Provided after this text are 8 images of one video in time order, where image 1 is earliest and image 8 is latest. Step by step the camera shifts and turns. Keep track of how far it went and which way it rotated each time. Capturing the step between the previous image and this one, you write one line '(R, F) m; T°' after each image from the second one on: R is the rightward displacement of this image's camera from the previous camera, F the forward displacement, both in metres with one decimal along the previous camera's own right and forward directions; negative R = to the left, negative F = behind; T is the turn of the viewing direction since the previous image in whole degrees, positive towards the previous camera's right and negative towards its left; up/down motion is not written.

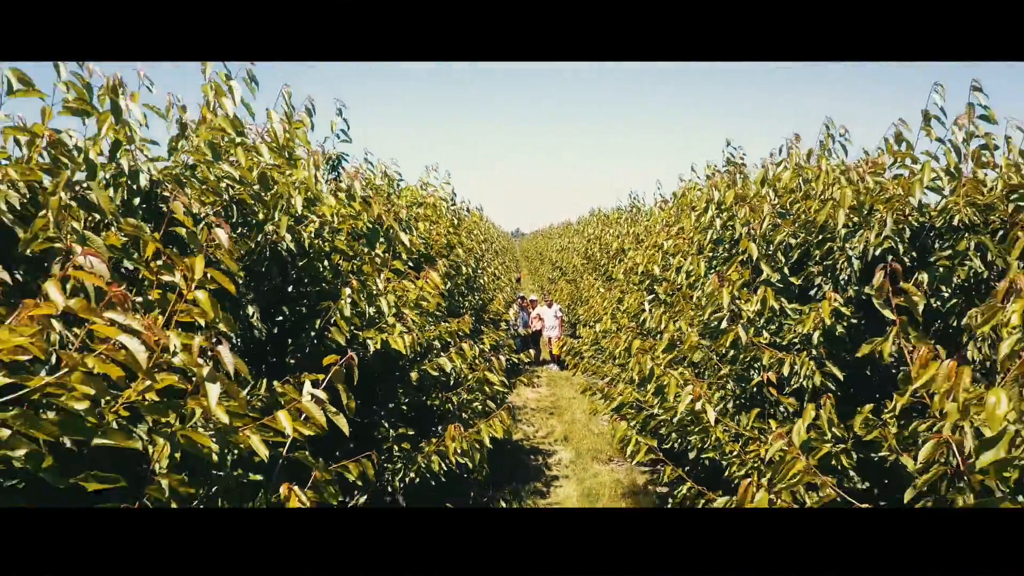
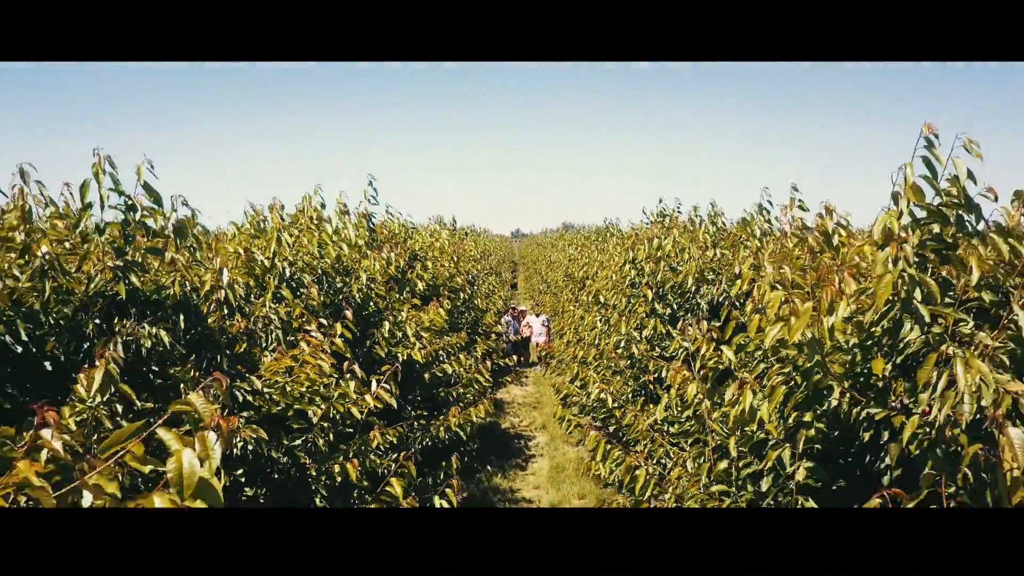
(+0.1, -0.9) m; 0°
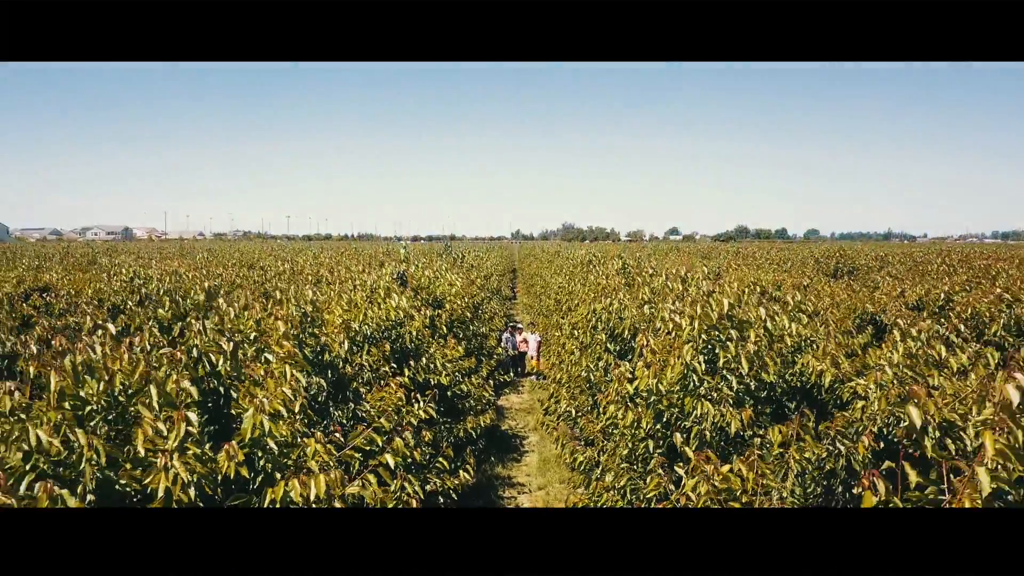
(0.0, -1.2) m; 0°
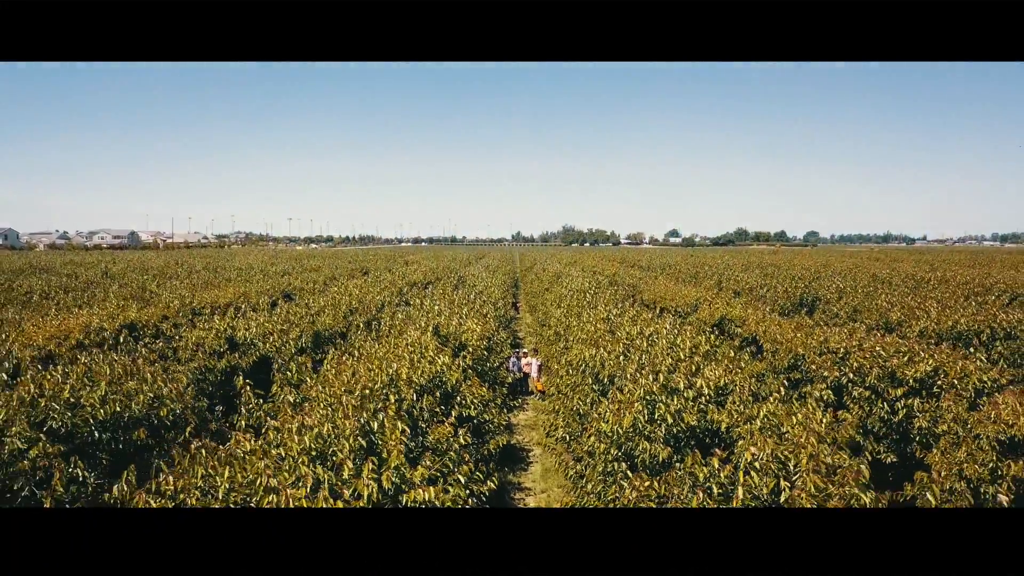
(-0.1, -1.4) m; 0°
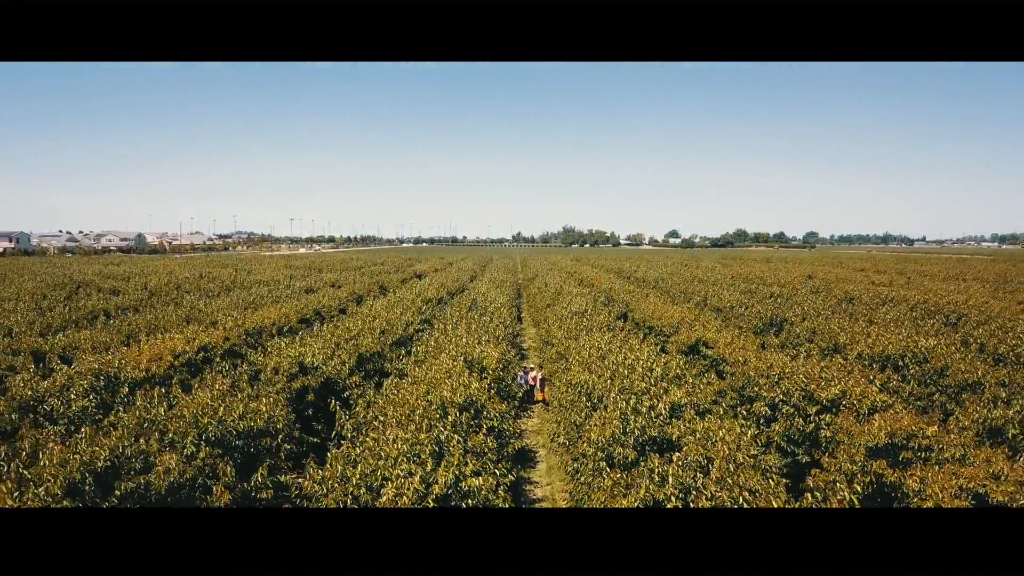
(-0.1, -1.7) m; 0°
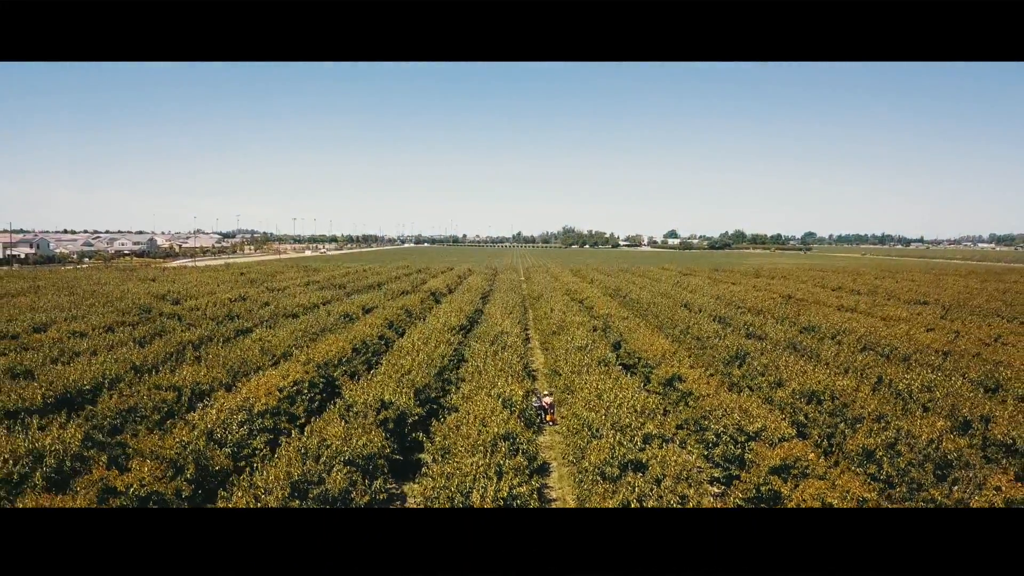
(-0.3, -3.0) m; 0°
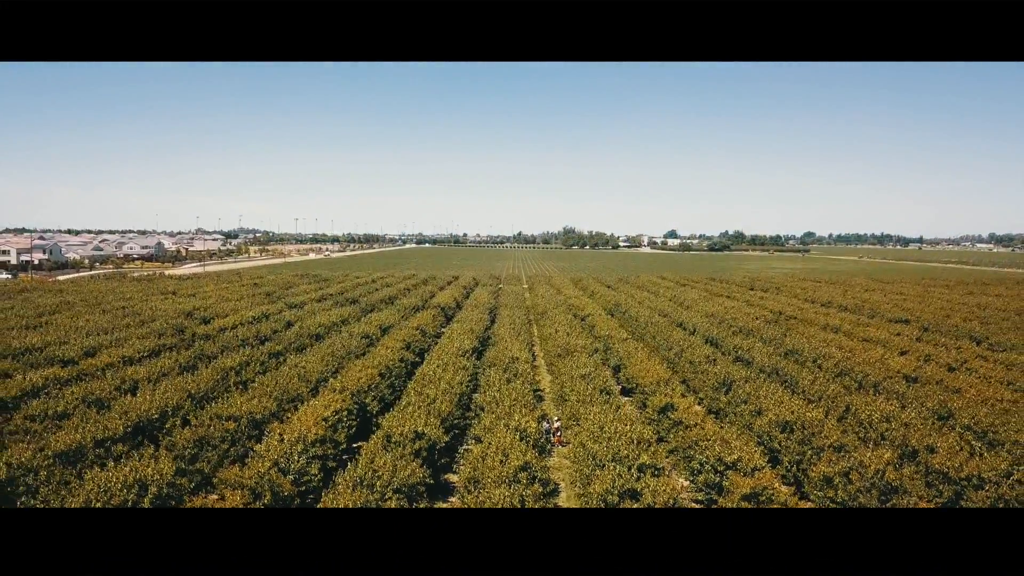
(-0.2, -1.8) m; 0°
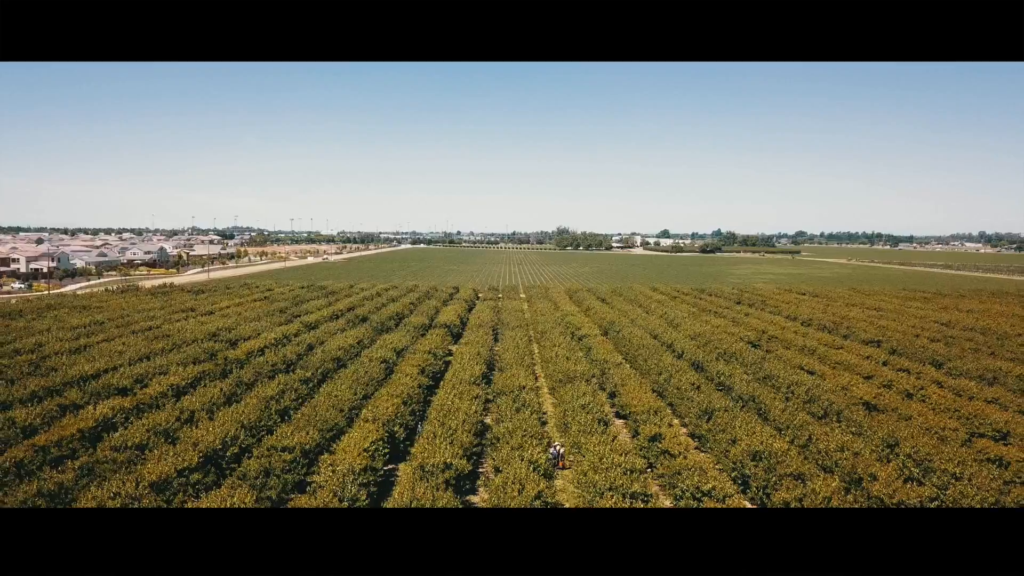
(-0.4, -2.5) m; 0°
